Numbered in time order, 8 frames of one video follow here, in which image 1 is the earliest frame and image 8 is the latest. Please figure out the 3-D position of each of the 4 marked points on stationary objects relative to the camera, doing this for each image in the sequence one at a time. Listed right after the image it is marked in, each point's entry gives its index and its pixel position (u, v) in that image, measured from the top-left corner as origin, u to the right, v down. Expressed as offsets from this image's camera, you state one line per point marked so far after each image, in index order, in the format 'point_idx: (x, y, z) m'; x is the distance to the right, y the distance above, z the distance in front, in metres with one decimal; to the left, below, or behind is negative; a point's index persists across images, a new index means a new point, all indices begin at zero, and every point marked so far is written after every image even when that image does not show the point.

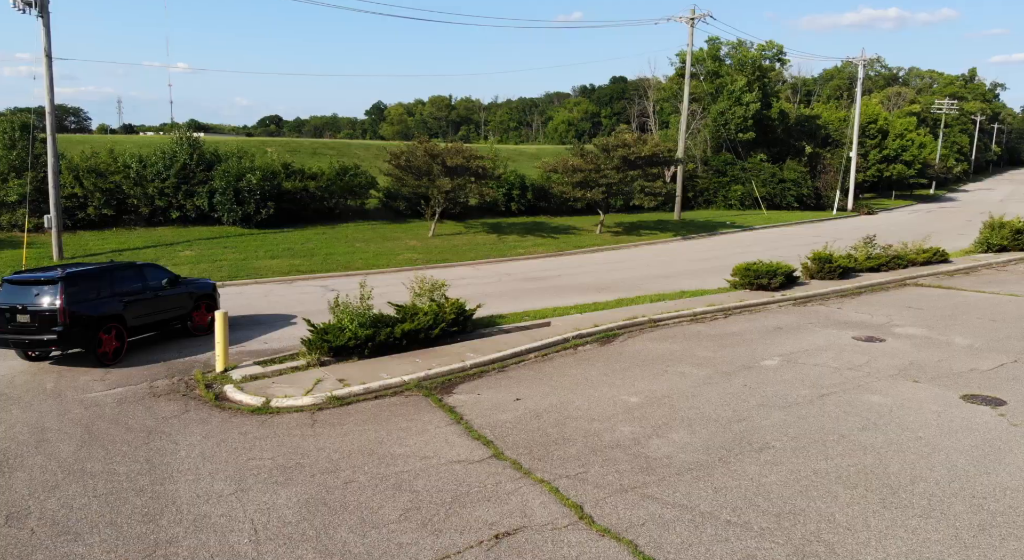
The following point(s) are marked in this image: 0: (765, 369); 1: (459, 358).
0: (+3.8, -1.3, +11.0) m
1: (-0.8, -1.2, +11.3) m
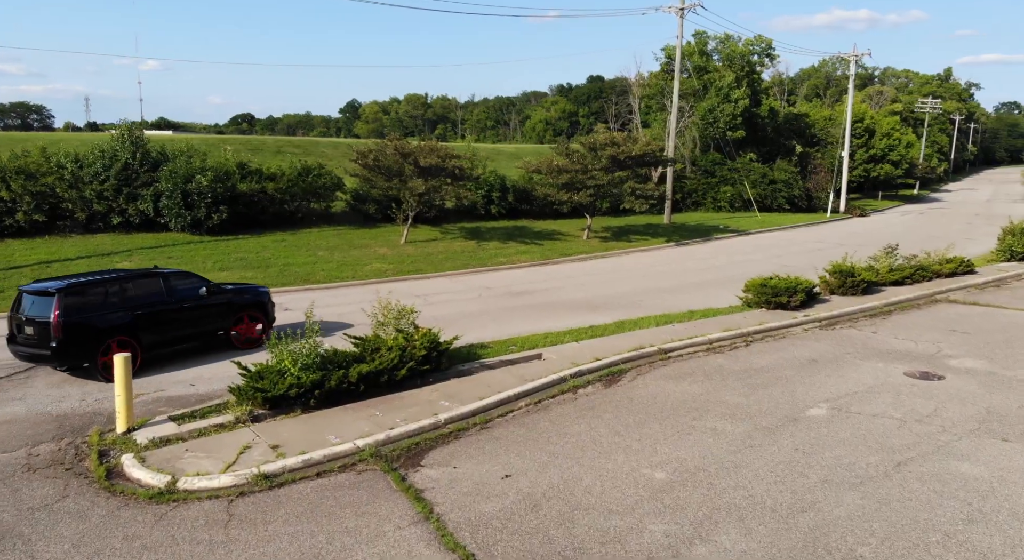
0: (+3.6, -1.7, +8.8) m
1: (-1.0, -1.6, +8.9) m
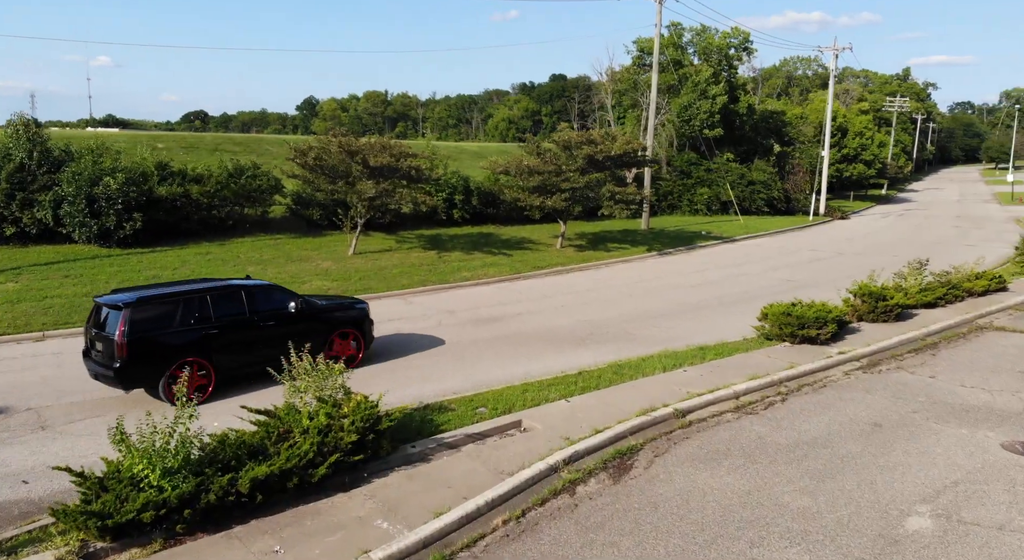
0: (+3.4, -2.2, +6.1) m
1: (-1.2, -2.1, +5.9) m
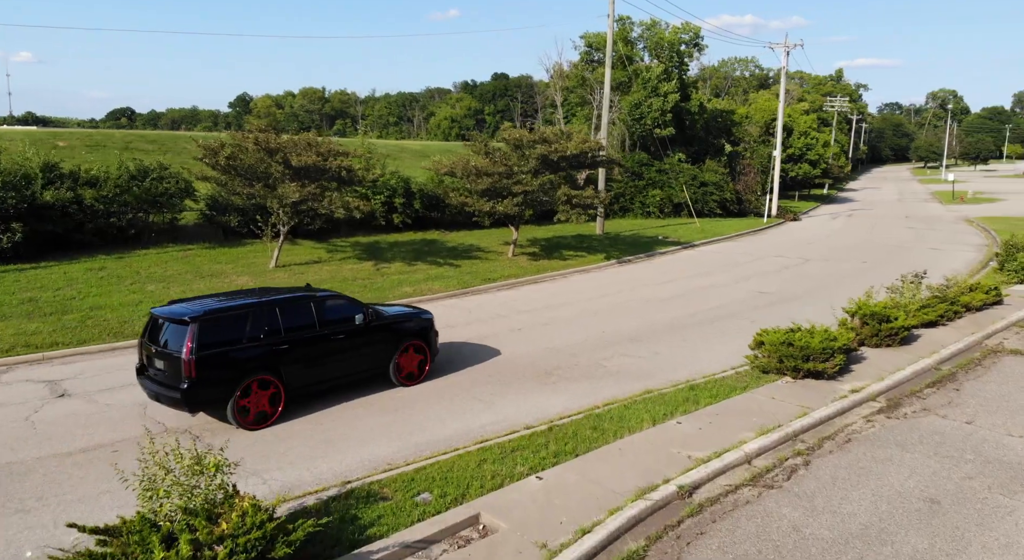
0: (+3.2, -2.5, +4.1) m
1: (-1.4, -2.5, +3.6) m
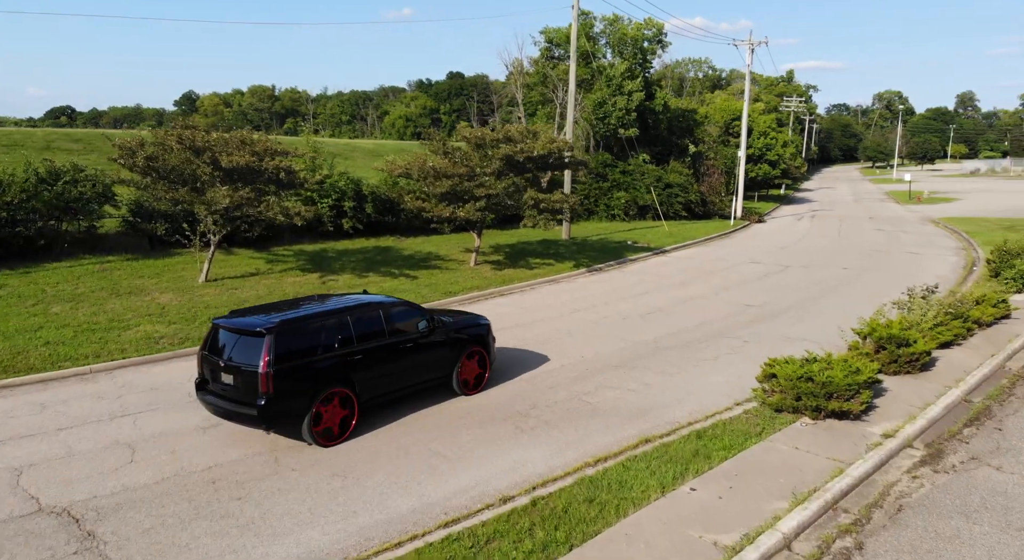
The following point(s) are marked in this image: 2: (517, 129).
0: (+3.2, -2.8, +2.5) m
1: (-1.4, -2.8, +1.8) m
2: (+0.1, +4.0, +19.6) m
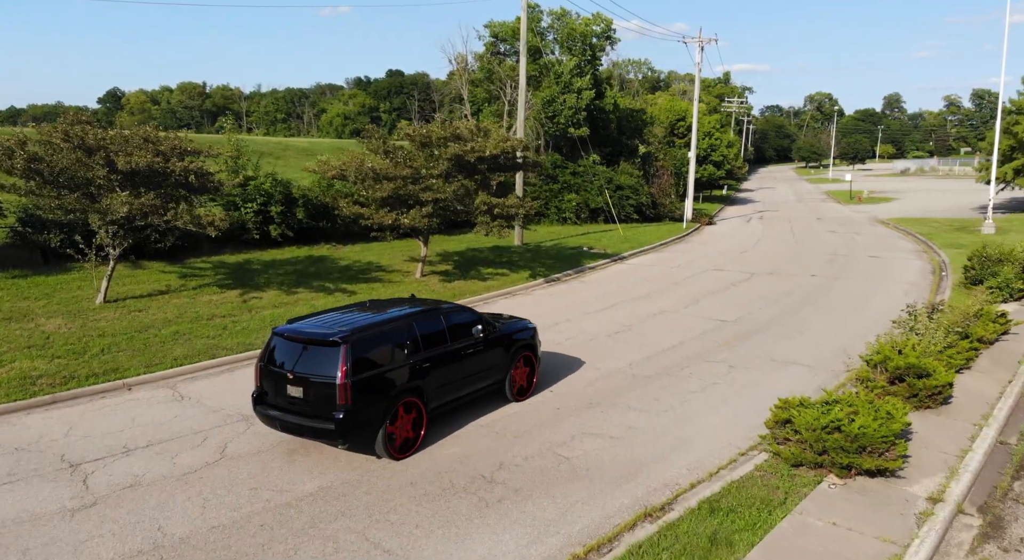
0: (+3.3, -3.1, +1.0) m
1: (-1.2, -3.1, -0.1) m
2: (-1.2, +3.7, +17.8) m
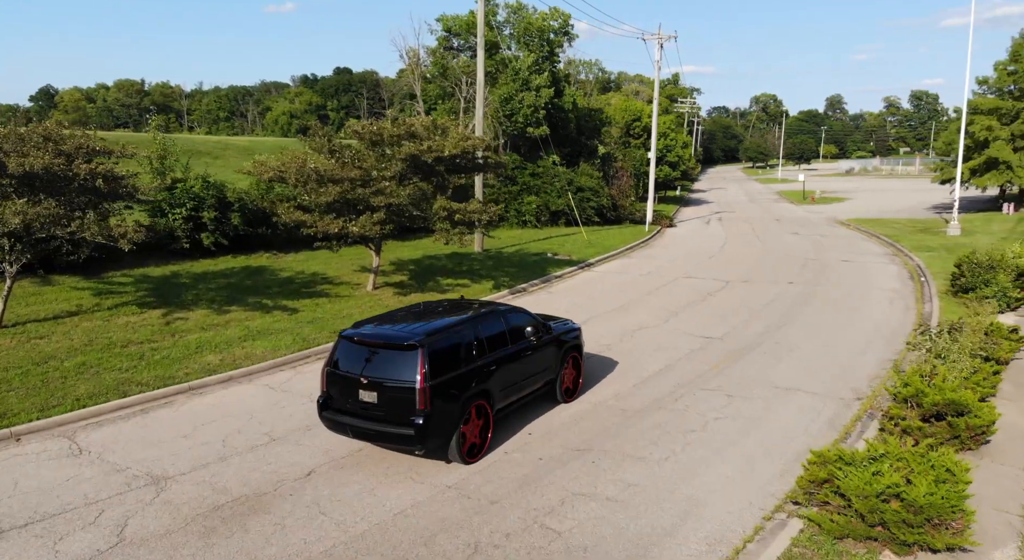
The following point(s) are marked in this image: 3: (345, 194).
0: (+3.5, -3.3, -0.3) m
1: (-0.8, -3.4, -1.7) m
2: (-2.0, +3.4, +16.1) m
3: (-3.5, +1.7, +15.2) m
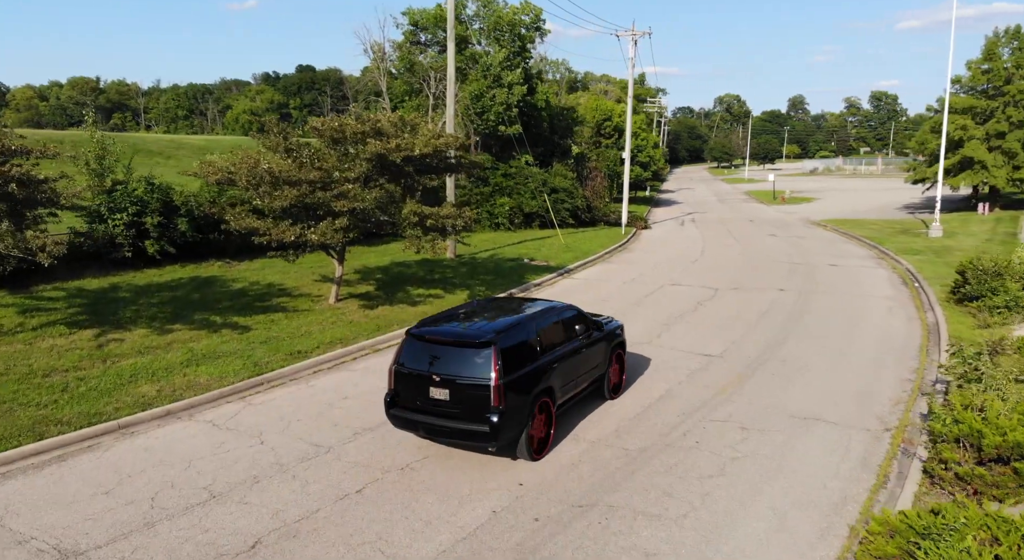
0: (+3.8, -3.5, -1.4) m
1: (-0.5, -3.6, -3.0) m
2: (-2.5, +3.2, +14.7) m
3: (-3.9, +1.5, +13.8) m
